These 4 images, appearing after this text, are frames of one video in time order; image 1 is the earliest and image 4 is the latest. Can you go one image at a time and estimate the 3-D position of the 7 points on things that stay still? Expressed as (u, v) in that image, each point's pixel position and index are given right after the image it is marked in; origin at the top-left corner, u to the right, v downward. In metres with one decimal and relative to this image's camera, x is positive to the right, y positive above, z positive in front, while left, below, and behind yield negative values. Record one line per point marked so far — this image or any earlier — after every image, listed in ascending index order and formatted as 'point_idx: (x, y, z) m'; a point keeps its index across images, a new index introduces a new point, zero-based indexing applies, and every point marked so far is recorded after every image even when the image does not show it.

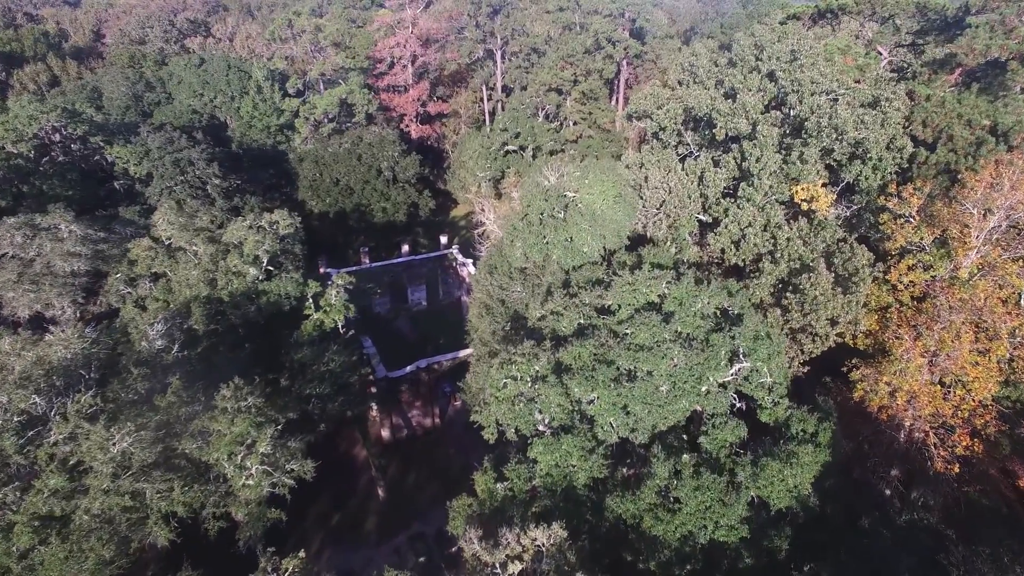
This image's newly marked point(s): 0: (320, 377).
0: (-5.2, -2.5, +17.8) m
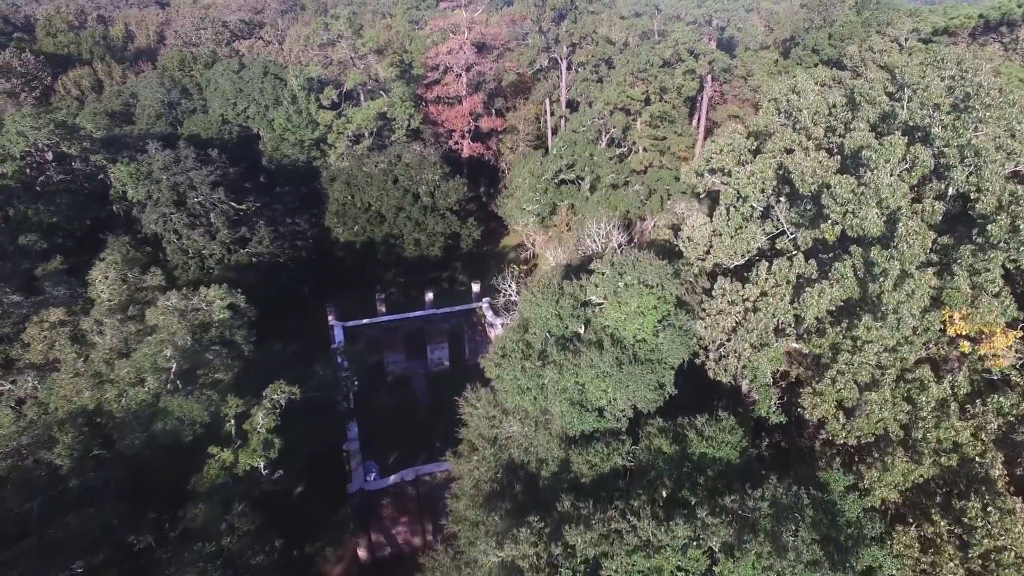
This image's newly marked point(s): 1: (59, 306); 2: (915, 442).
0: (-5.7, -5.1, +12.5) m
1: (-12.4, -0.5, +18.1) m
2: (+6.6, -2.5, +10.7) m
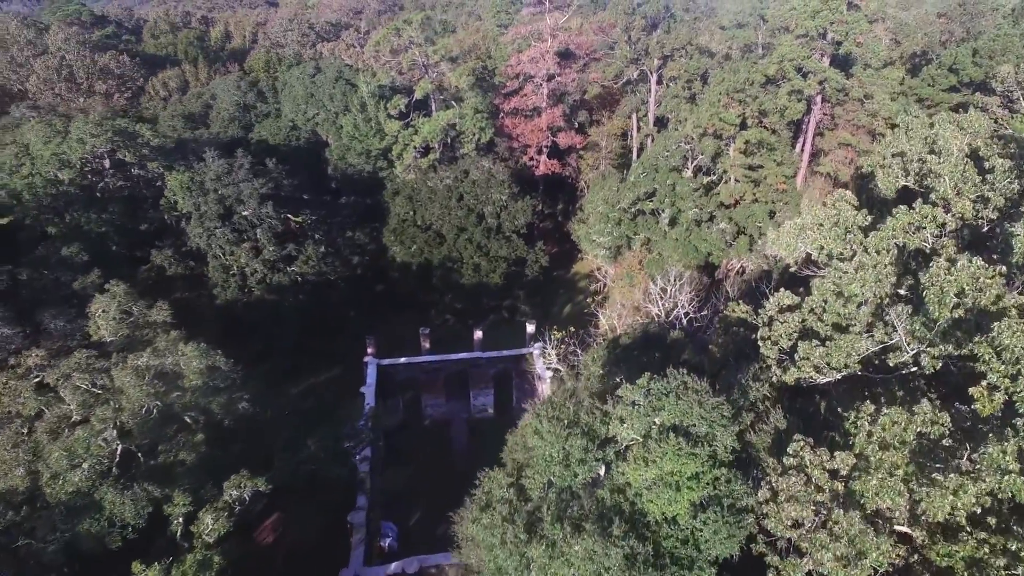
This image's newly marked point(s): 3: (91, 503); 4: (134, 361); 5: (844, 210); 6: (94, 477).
0: (-6.1, -6.4, +10.0) m
1: (-11.6, -1.4, +16.4) m
2: (+6.0, -4.7, +6.6) m
3: (-7.5, -3.8, +11.8) m
4: (-7.8, -1.5, +13.6) m
5: (+7.7, +2.0, +15.3) m
6: (-7.7, -3.5, +12.1) m
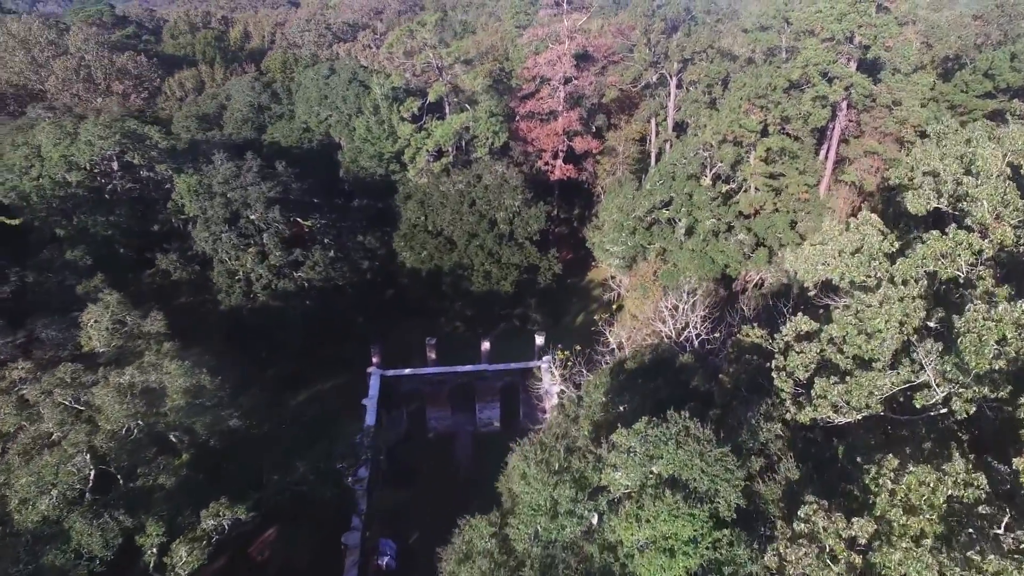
0: (-6.4, -6.7, +9.4) m
1: (-11.6, -1.7, +16.0) m
2: (+5.6, -5.2, +5.6) m
3: (-7.7, -4.1, +11.3) m
4: (-7.9, -1.8, +13.0) m
5: (+7.7, +1.5, +14.2) m
6: (-7.8, -3.8, +11.5) m
